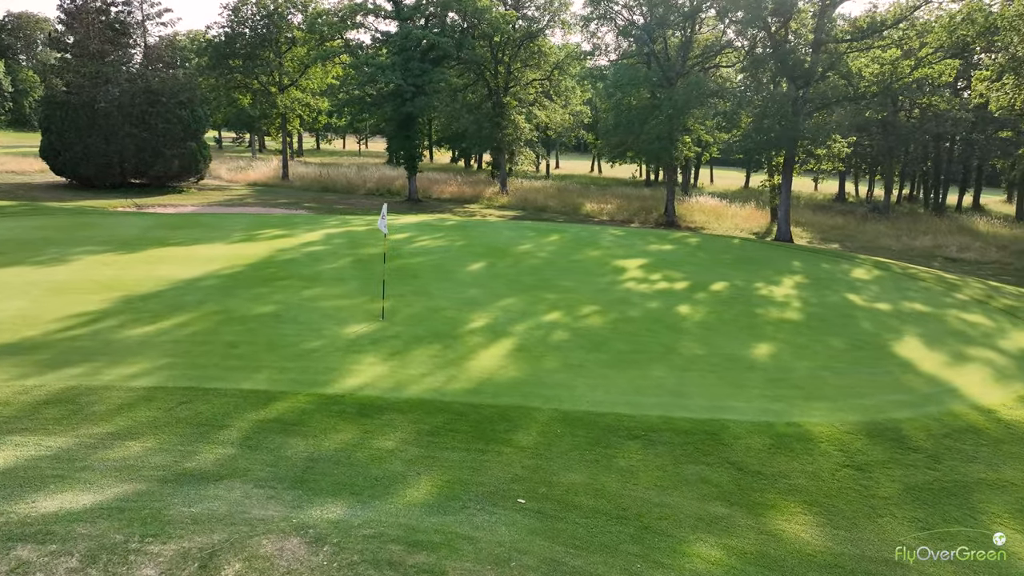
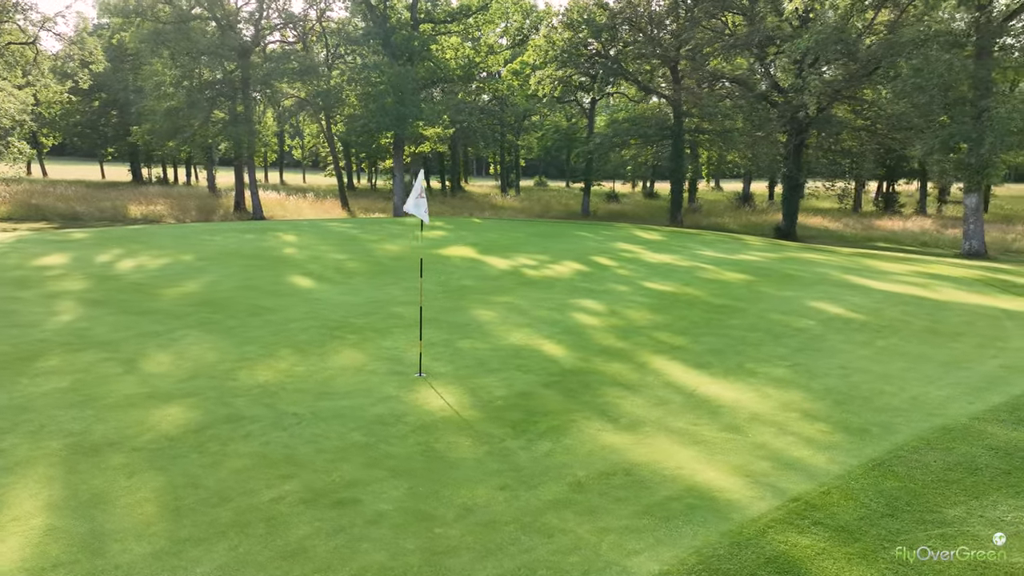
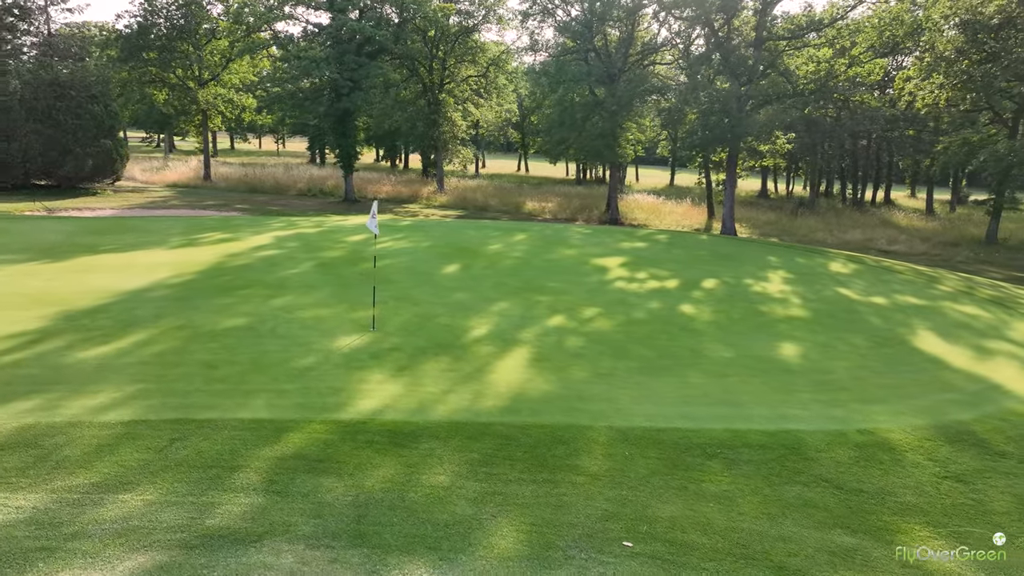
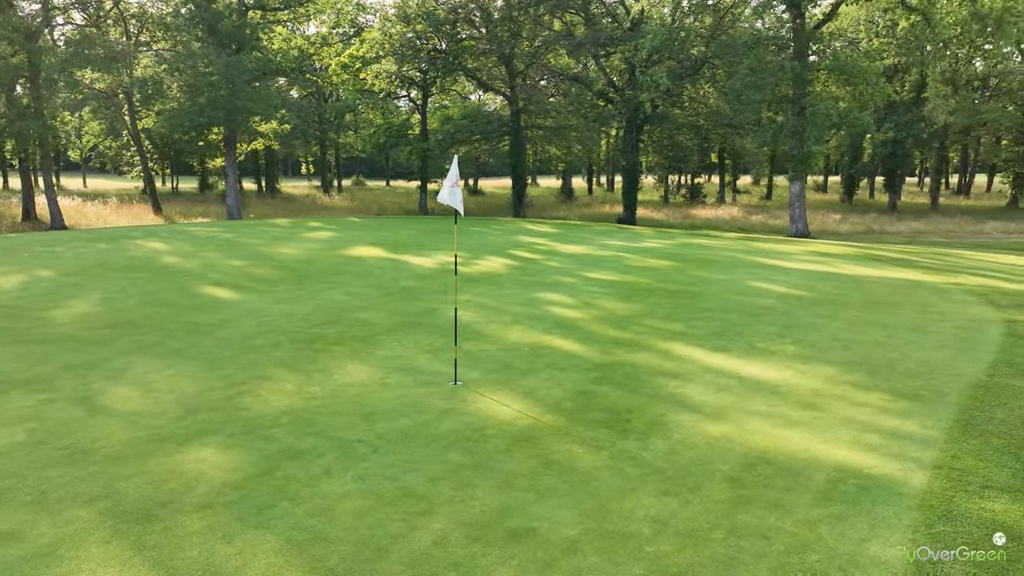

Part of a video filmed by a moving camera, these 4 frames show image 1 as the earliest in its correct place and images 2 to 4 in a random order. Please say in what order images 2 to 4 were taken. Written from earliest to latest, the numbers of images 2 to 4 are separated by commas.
3, 2, 4
